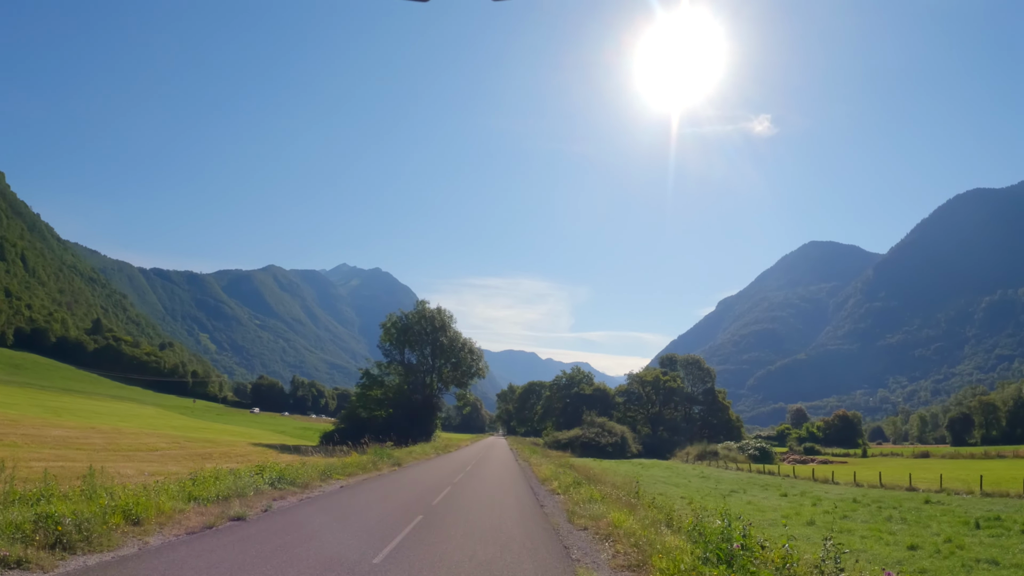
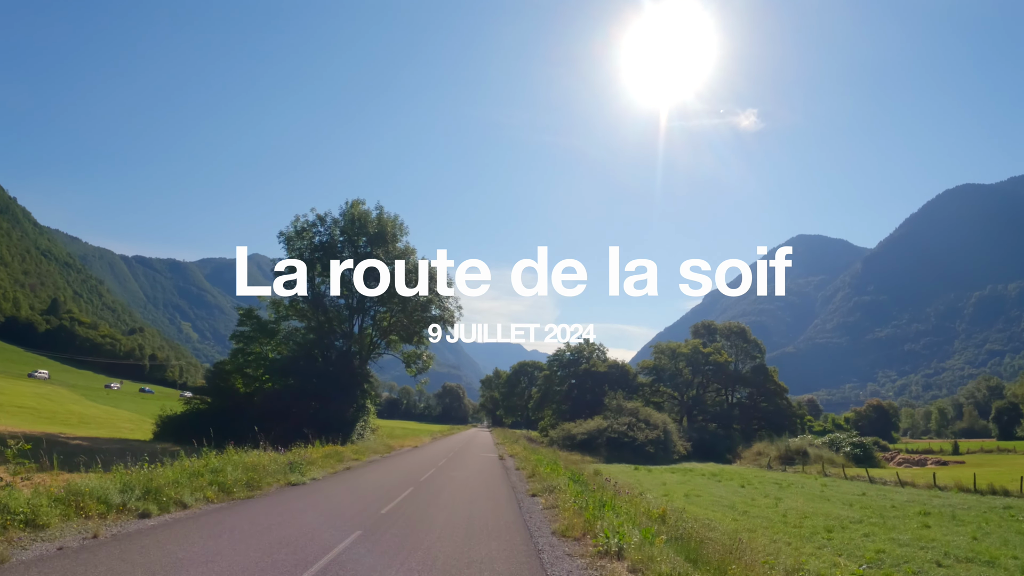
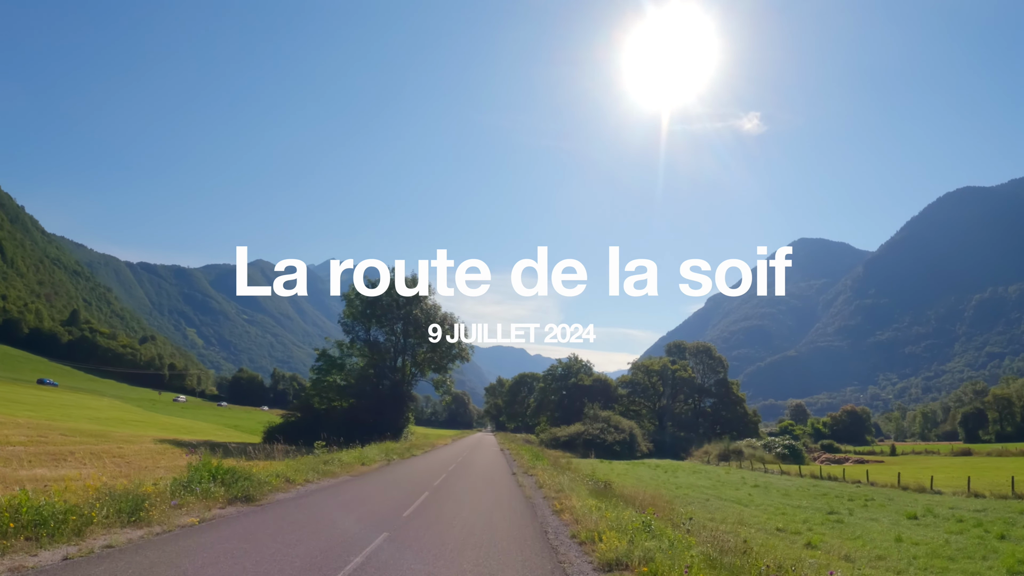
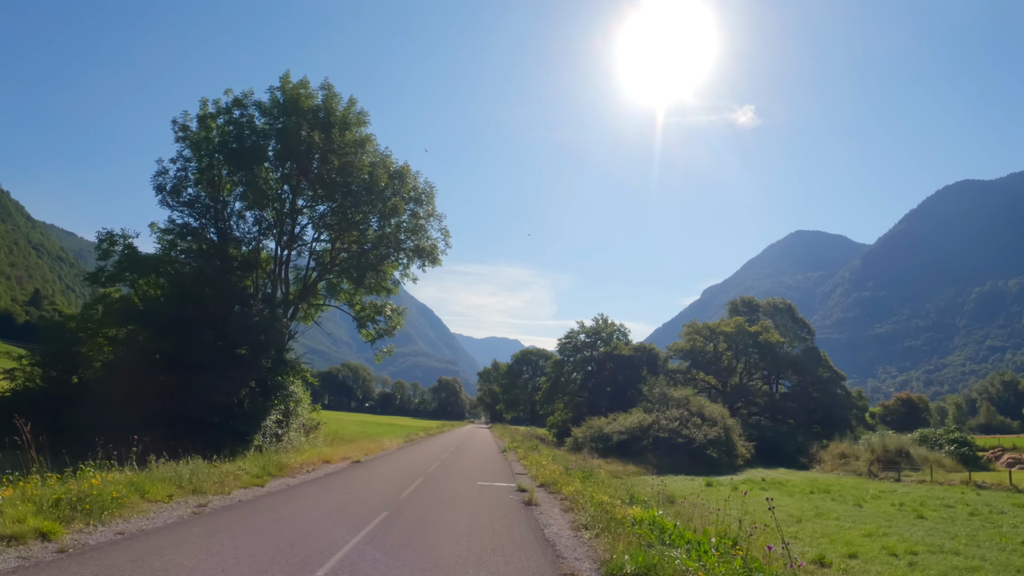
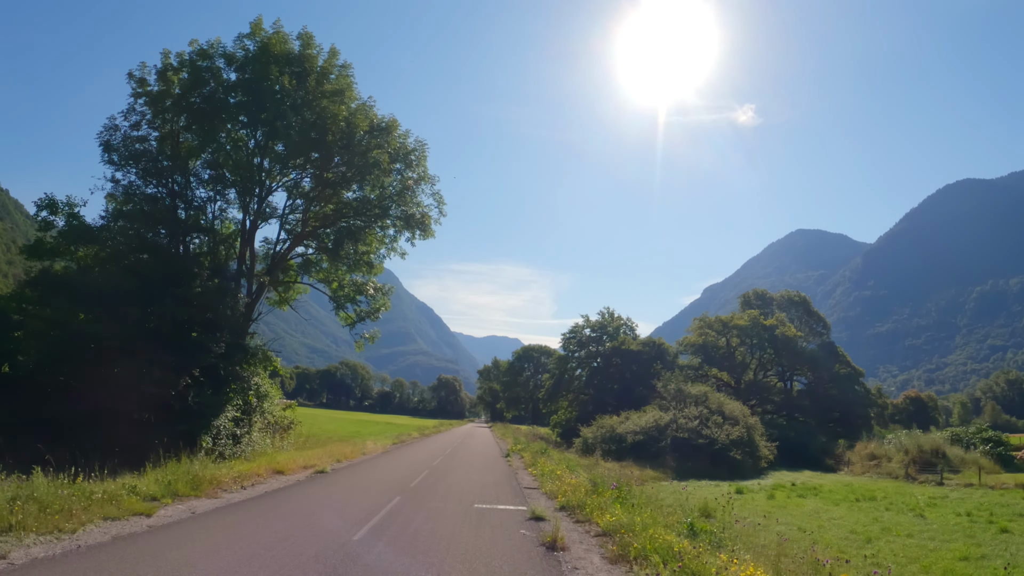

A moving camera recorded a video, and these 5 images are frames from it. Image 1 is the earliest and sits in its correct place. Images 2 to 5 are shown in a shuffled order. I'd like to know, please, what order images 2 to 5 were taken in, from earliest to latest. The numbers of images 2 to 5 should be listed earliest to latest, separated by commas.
3, 2, 4, 5
